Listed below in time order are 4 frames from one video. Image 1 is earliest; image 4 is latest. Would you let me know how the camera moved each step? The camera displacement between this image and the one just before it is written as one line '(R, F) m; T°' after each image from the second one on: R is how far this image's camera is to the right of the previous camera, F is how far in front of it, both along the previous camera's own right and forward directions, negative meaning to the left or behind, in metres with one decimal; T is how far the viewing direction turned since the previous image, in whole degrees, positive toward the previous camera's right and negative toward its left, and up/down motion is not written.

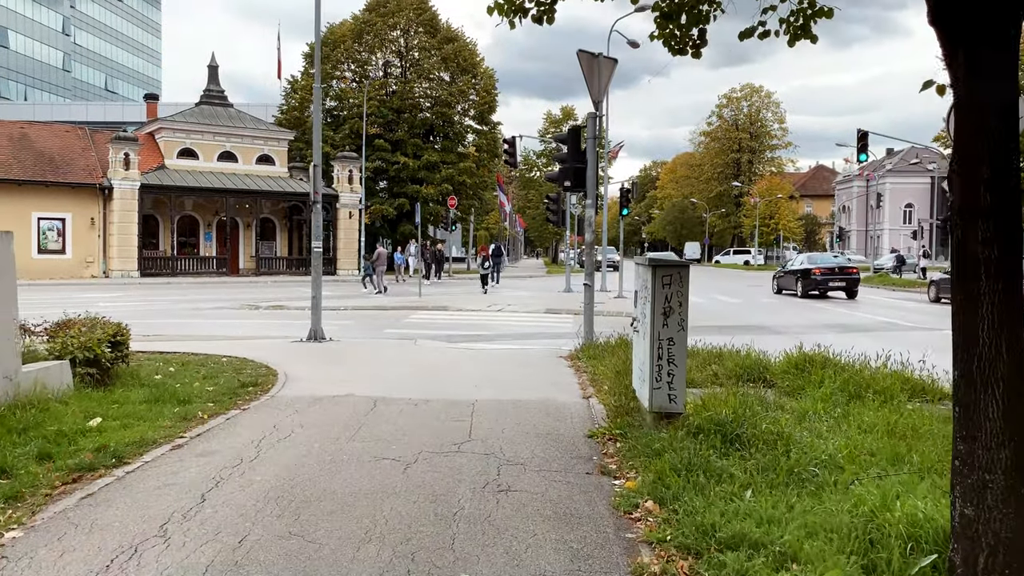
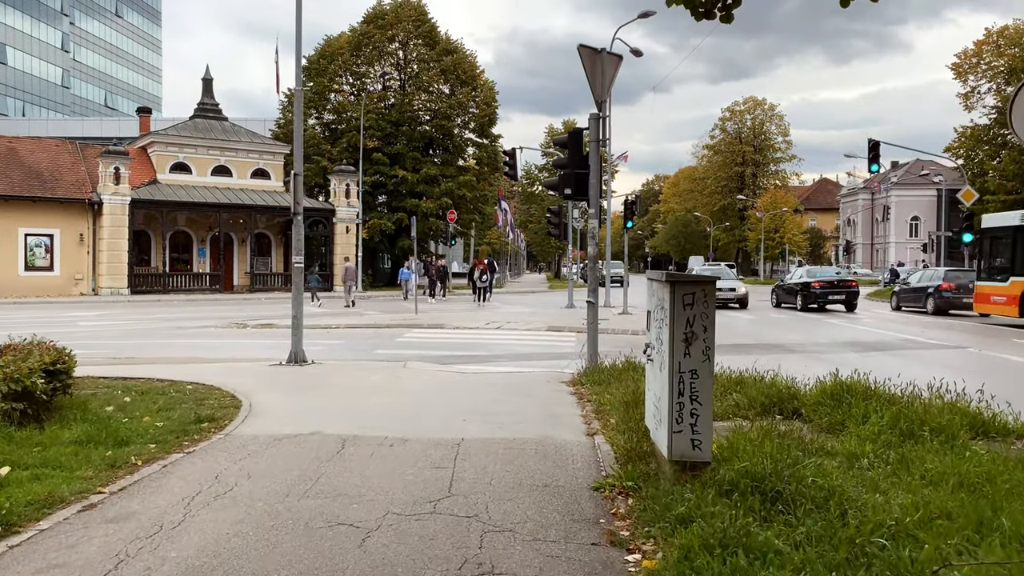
(+0.1, +1.0) m; 0°
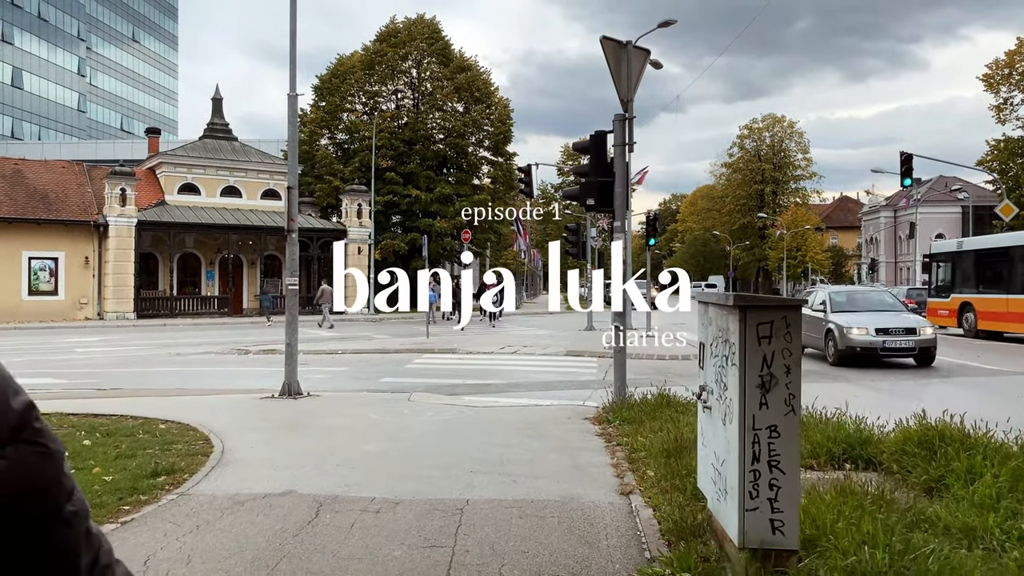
(0.0, +1.2) m; -1°
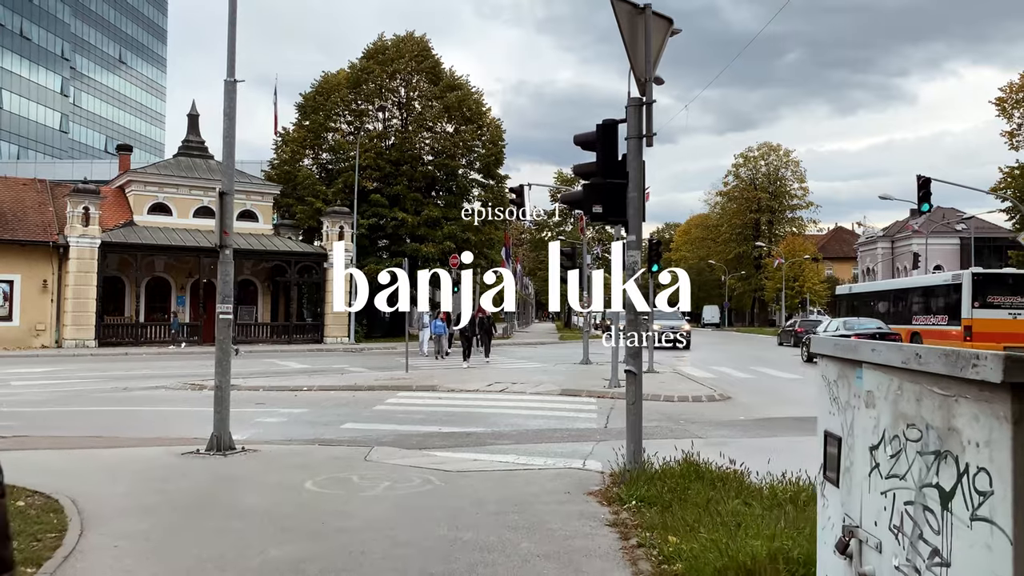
(+0.1, +2.1) m; +1°
